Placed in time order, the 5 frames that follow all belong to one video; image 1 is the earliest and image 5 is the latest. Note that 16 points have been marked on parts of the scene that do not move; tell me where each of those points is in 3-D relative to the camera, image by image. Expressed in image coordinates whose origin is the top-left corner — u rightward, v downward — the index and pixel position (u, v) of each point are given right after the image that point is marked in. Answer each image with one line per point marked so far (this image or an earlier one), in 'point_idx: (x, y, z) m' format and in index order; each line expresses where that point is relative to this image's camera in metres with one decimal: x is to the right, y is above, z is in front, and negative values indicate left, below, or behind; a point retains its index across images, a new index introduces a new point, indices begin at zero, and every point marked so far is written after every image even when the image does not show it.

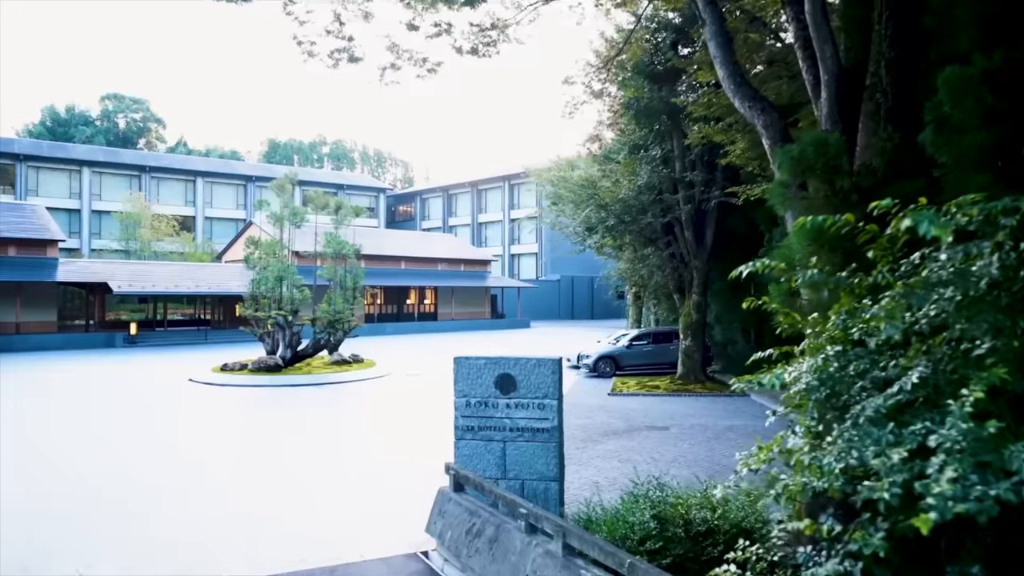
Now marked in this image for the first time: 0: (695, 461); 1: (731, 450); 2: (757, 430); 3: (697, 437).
0: (+2.6, -2.4, +10.4) m
1: (+3.3, -2.5, +11.4) m
2: (+4.3, -2.5, +13.2) m
3: (+3.1, -2.5, +12.5) m
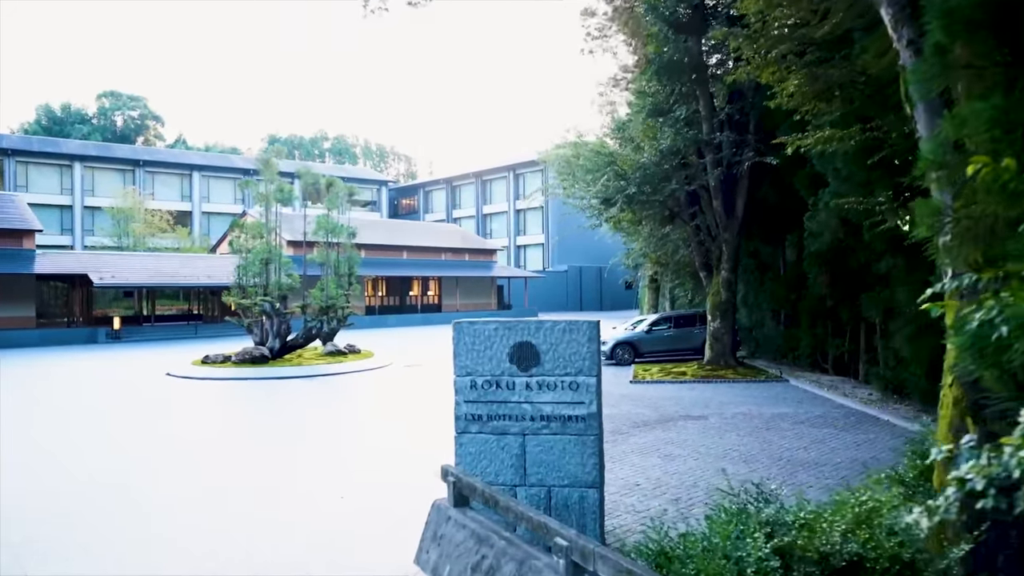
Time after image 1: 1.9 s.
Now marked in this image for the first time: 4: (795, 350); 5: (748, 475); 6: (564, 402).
0: (+2.8, -1.9, +8.5) m
1: (+3.5, -1.9, +9.5) m
2: (+4.5, -2.0, +11.3) m
3: (+3.3, -2.0, +10.6) m
4: (+6.8, -1.5, +17.8) m
5: (+2.4, -1.9, +7.7) m
6: (+0.4, -0.8, +5.3) m
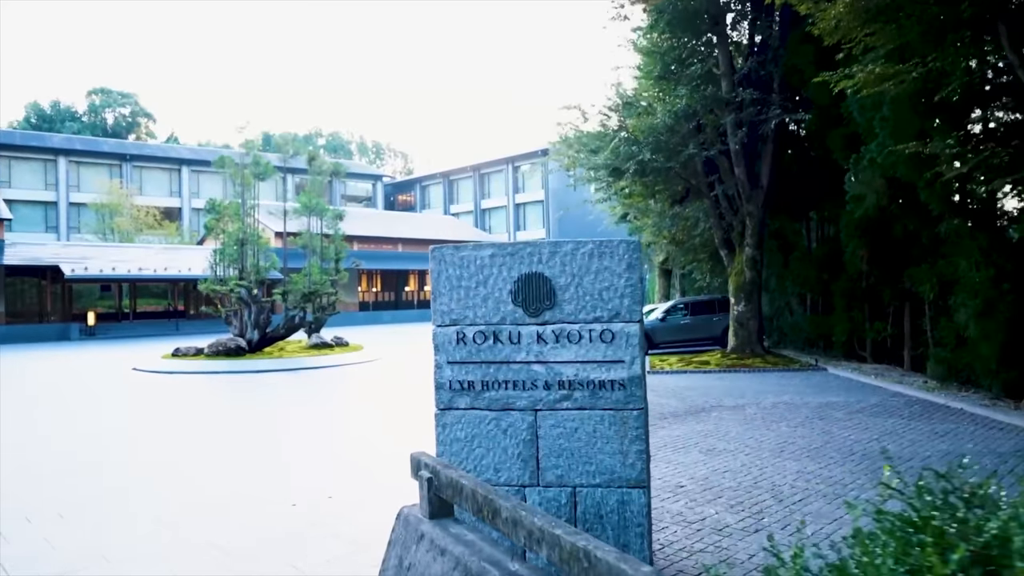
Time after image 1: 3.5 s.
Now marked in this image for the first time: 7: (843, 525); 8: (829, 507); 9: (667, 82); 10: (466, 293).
0: (+2.8, -1.5, +6.8) m
1: (+3.5, -1.5, +7.8) m
2: (+4.5, -1.5, +9.6) m
3: (+3.3, -1.5, +8.9) m
4: (+6.8, -1.1, +16.1) m
5: (+2.5, -1.5, +6.0) m
6: (+0.4, -0.3, +3.6) m
7: (+2.0, -1.5, +4.6) m
8: (+2.1, -1.5, +5.0) m
9: (+3.1, +4.1, +15.0) m
10: (-0.2, 0.0, +3.7) m
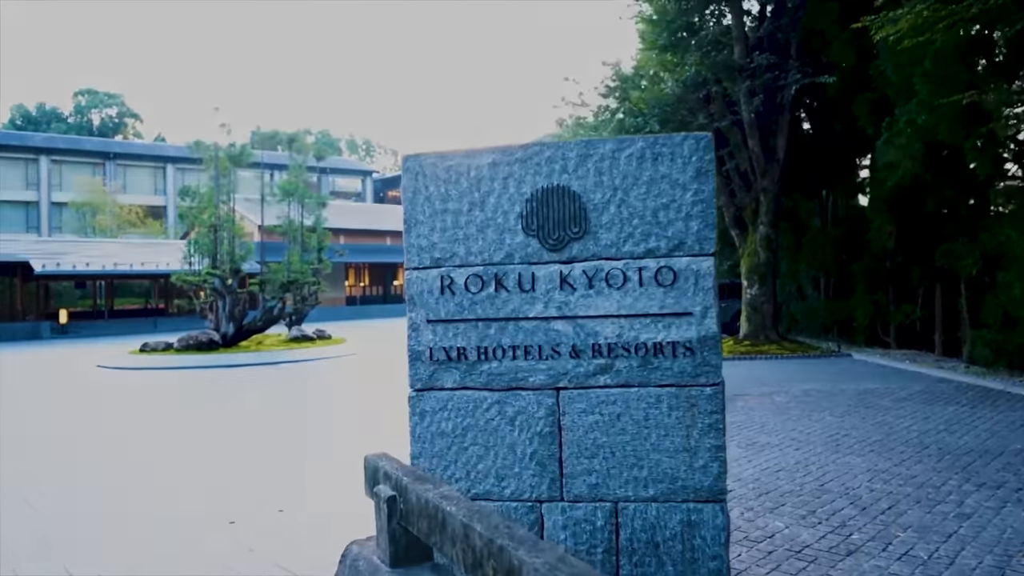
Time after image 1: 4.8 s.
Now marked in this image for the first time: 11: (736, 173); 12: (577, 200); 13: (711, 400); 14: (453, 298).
0: (+2.8, -1.2, +5.7) m
1: (+3.6, -1.2, +6.7) m
2: (+4.5, -1.2, +8.5) m
3: (+3.3, -1.2, +7.8) m
4: (+6.7, -0.7, +15.0) m
5: (+2.5, -1.2, +4.8) m
6: (+0.4, -0.1, +2.4) m
7: (+2.1, -1.2, +3.4) m
8: (+2.2, -1.2, +3.8) m
9: (+3.0, +4.4, +13.9) m
10: (-0.2, +0.2, +2.6) m
11: (+4.4, +2.3, +15.0) m
12: (+0.2, +0.3, +2.5) m
13: (+0.6, -0.3, +2.4) m
14: (-0.2, 0.0, +2.6) m
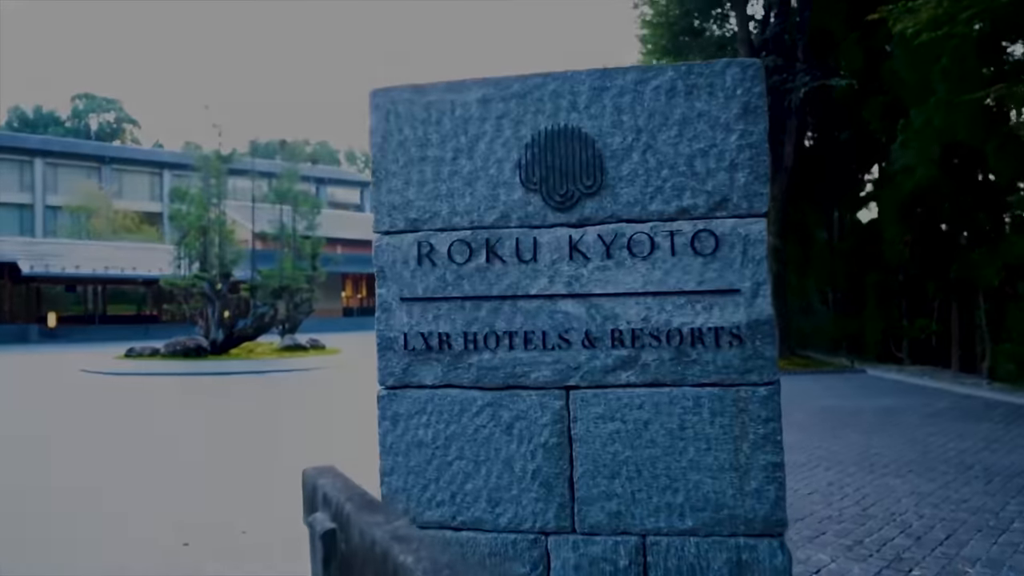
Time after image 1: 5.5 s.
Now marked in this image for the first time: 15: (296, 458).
0: (+2.8, -1.2, +5.1) m
1: (+3.5, -1.2, +6.1) m
2: (+4.5, -1.3, +7.9) m
3: (+3.3, -1.3, +7.2) m
4: (+6.7, -0.9, +14.5) m
5: (+2.5, -1.2, +4.3) m
6: (+0.4, 0.0, +1.9) m
7: (+2.1, -1.1, +2.9) m
8: (+2.1, -1.2, +3.3) m
9: (+3.0, +4.2, +13.4) m
10: (-0.2, +0.3, +2.0) m
11: (+4.4, +2.0, +14.5) m
12: (+0.2, +0.4, +1.9) m
13: (+0.6, -0.3, +1.9) m
14: (-0.2, 0.0, +2.0) m
15: (-2.1, -1.8, +7.2) m
